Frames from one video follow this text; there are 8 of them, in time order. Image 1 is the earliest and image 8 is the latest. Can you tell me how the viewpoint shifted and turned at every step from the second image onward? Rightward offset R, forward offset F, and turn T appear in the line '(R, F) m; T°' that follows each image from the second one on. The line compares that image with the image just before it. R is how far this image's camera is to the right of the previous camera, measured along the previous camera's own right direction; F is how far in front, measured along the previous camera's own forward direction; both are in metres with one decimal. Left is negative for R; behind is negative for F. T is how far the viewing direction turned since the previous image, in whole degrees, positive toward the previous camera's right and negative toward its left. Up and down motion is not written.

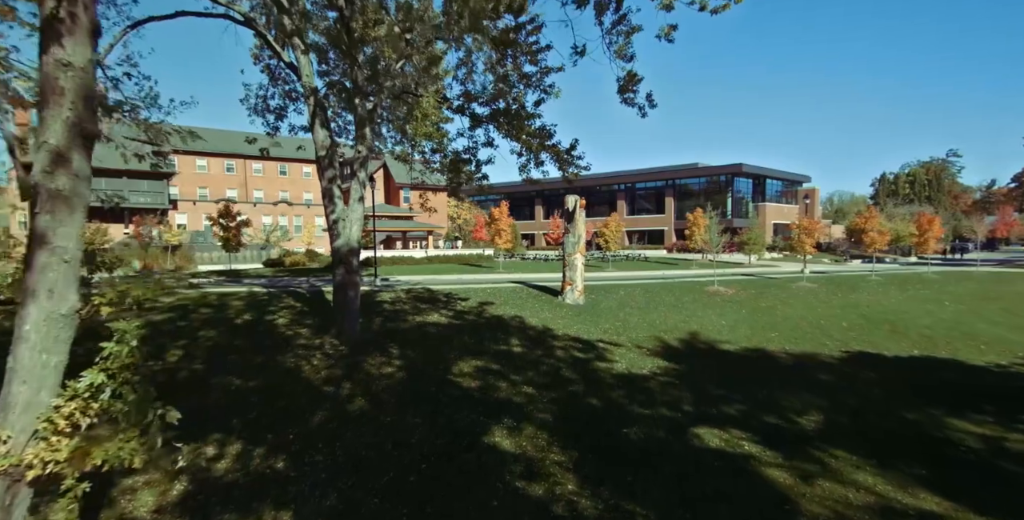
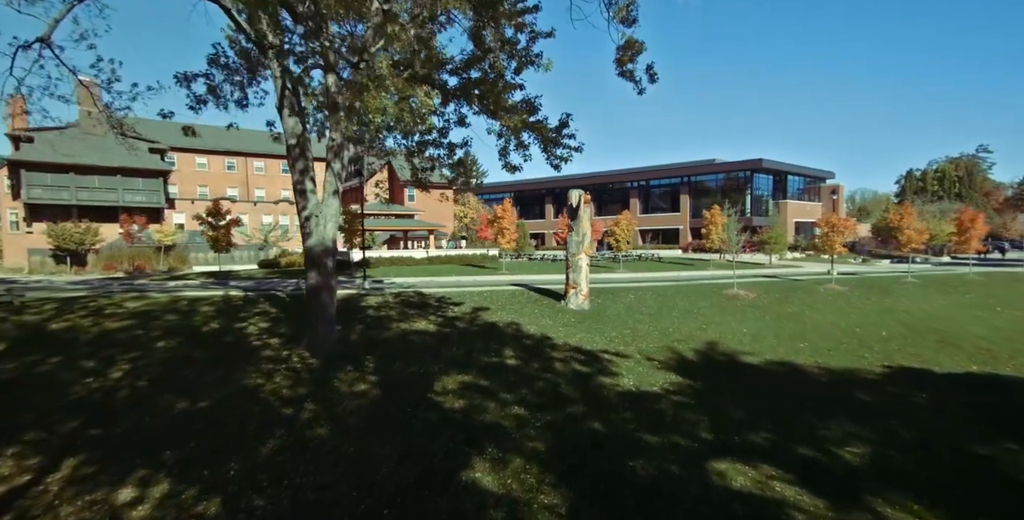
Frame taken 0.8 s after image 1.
(+0.4, +1.3) m; -2°
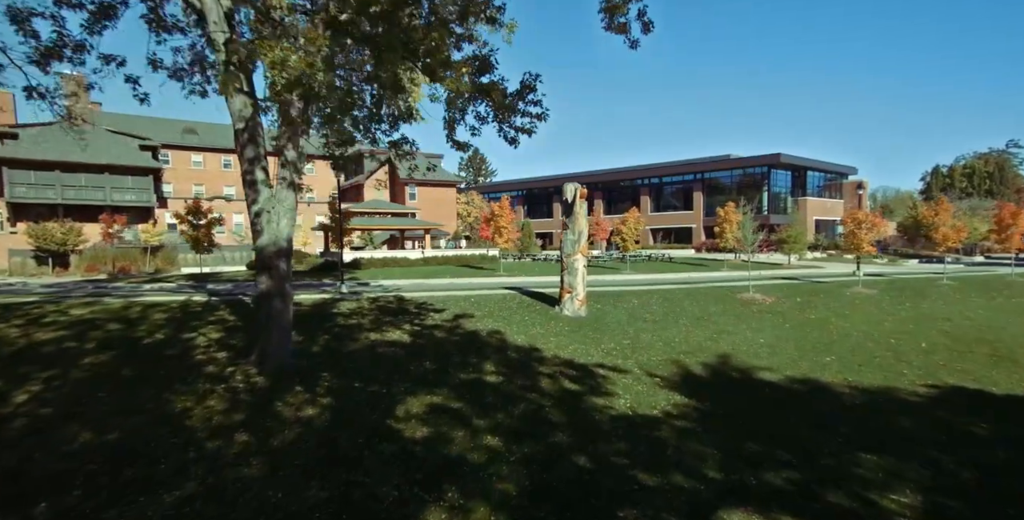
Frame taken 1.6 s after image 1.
(+0.6, +1.3) m; -2°
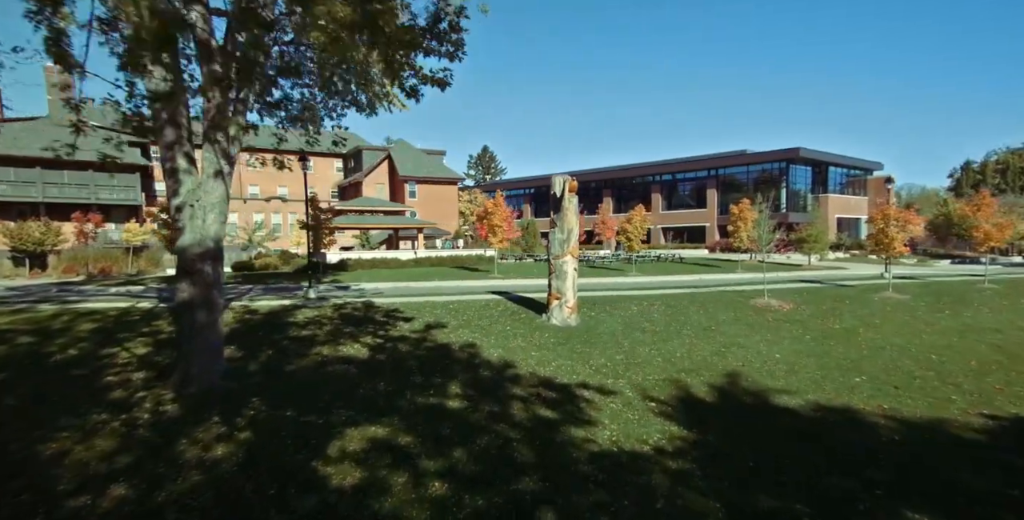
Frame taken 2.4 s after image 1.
(+0.7, +1.4) m; -2°
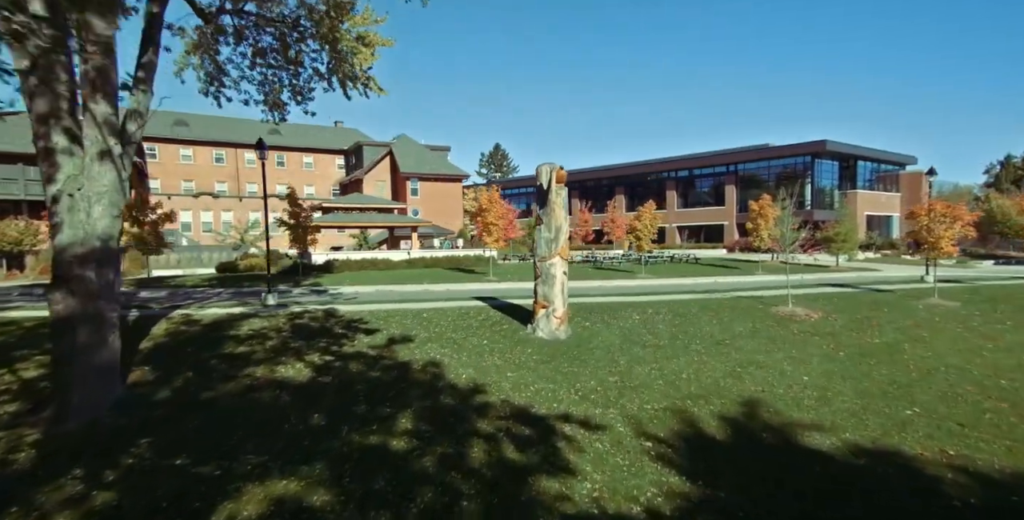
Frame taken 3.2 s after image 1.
(+0.7, +1.5) m; -2°
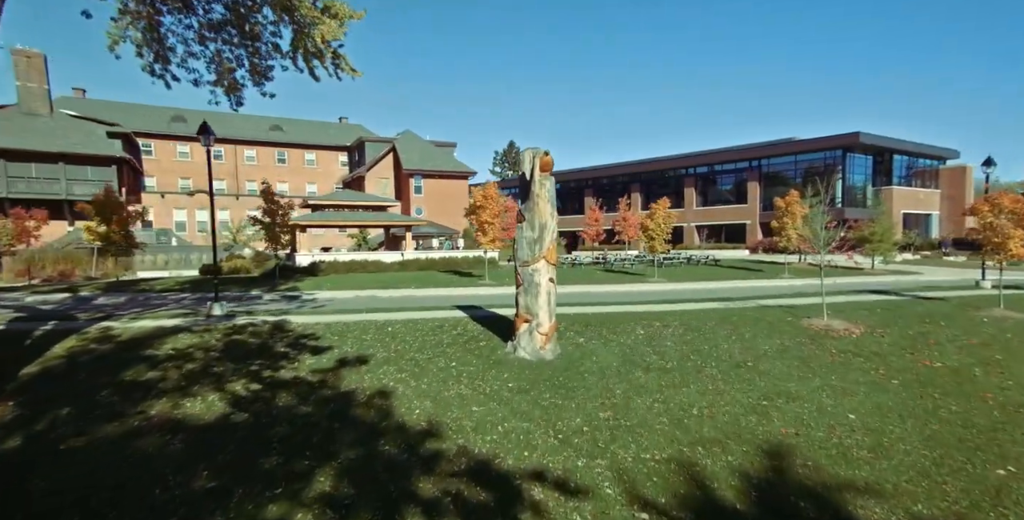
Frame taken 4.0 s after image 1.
(+0.6, +1.6) m; -2°
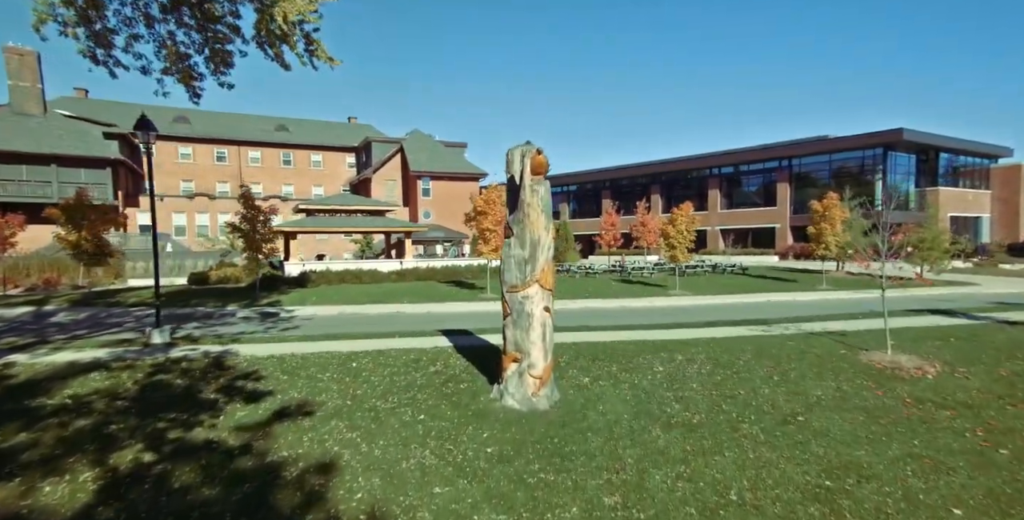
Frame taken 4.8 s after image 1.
(+0.4, +1.6) m; -2°
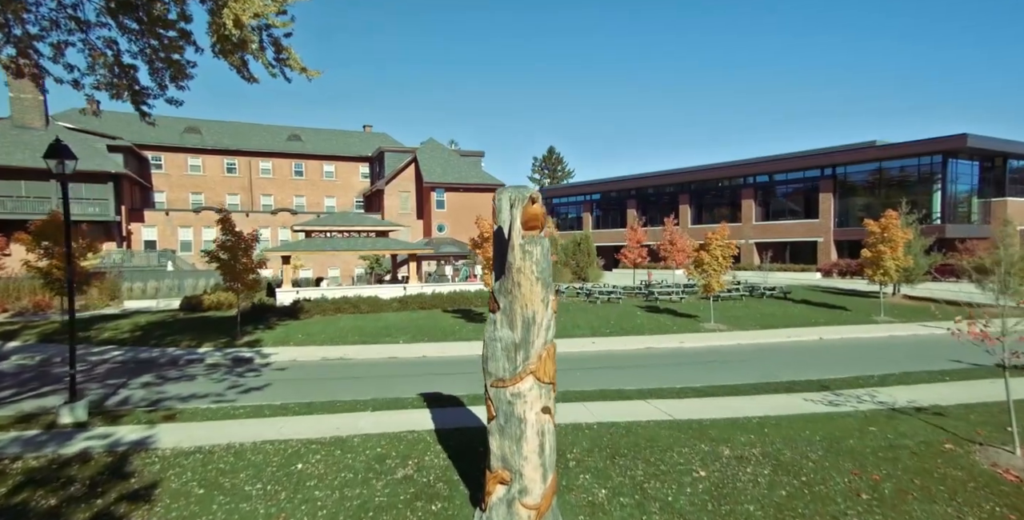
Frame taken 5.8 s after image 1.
(+0.4, +1.8) m; -3°
